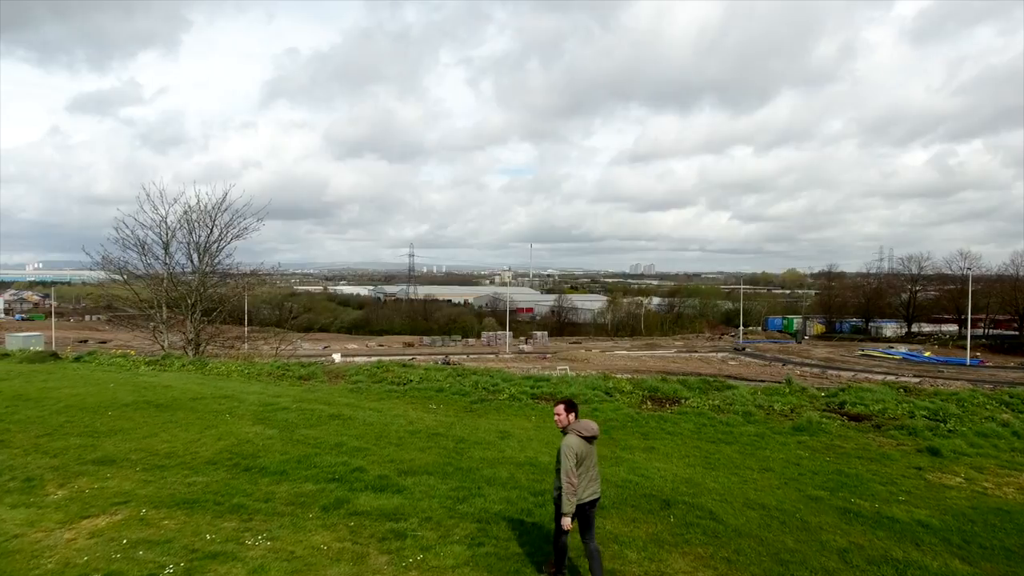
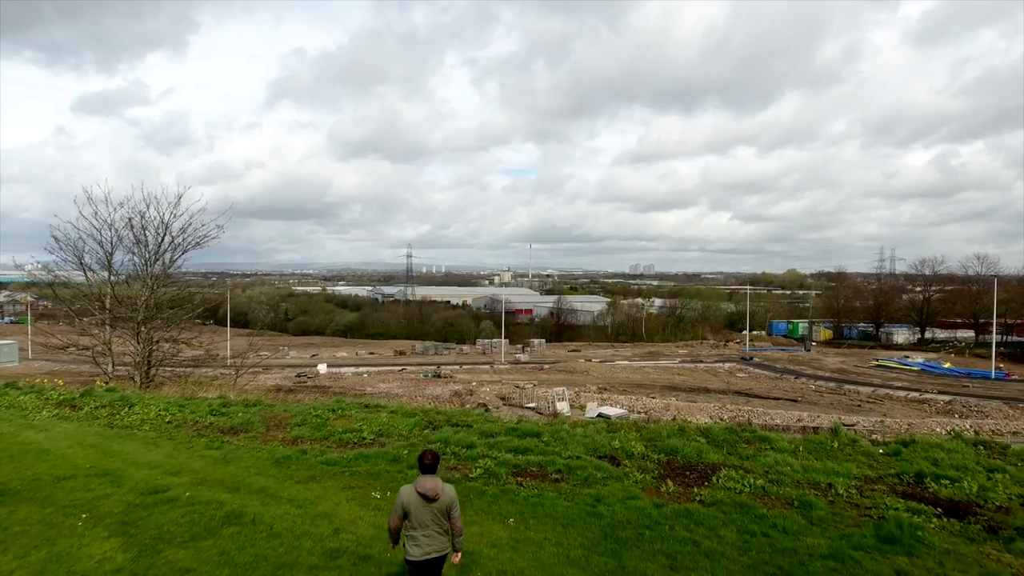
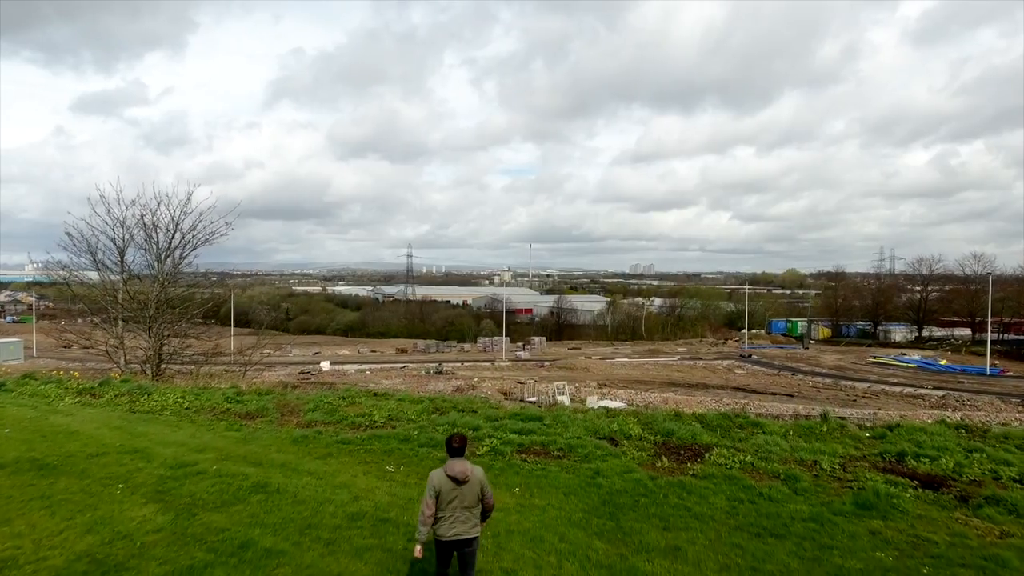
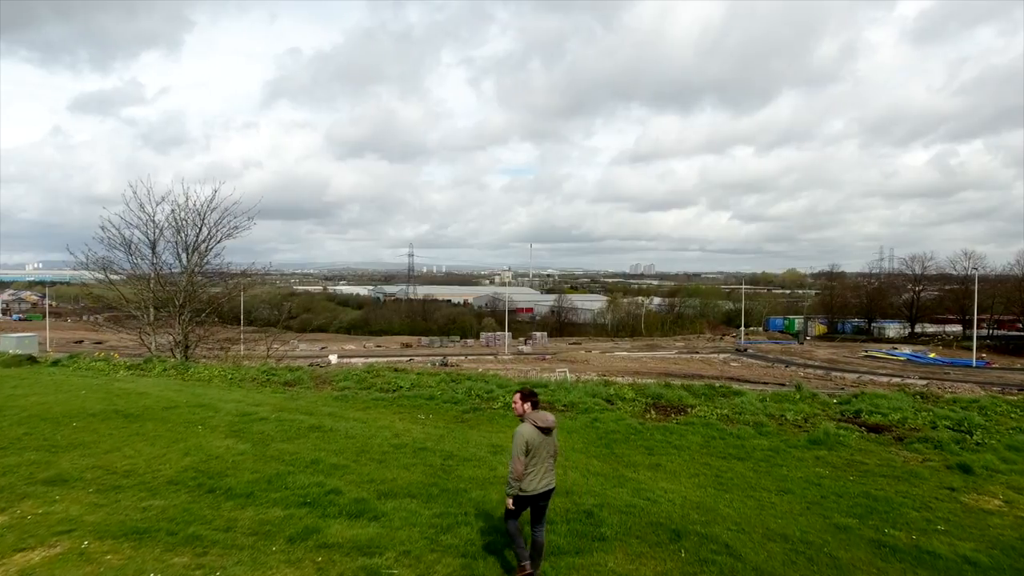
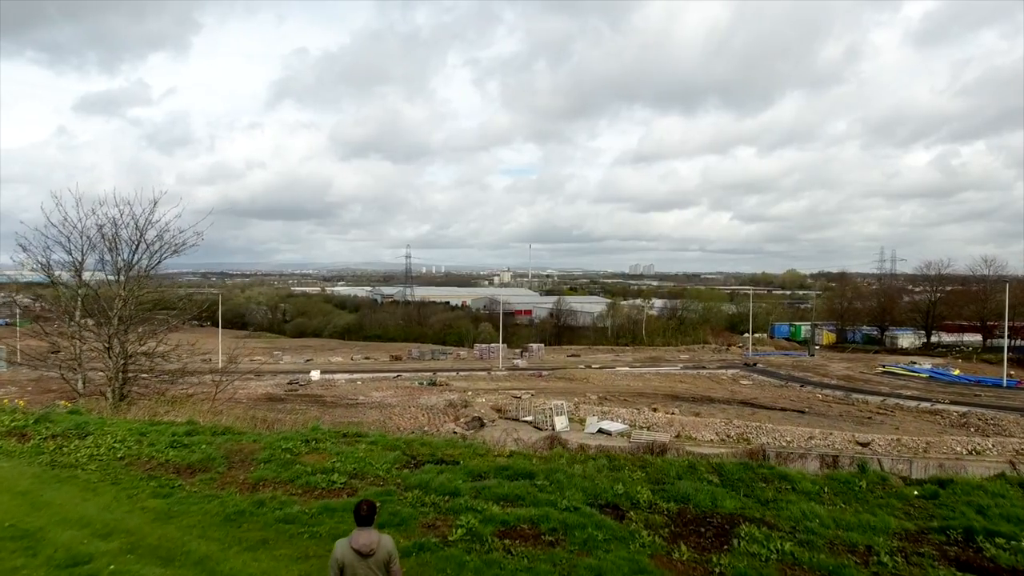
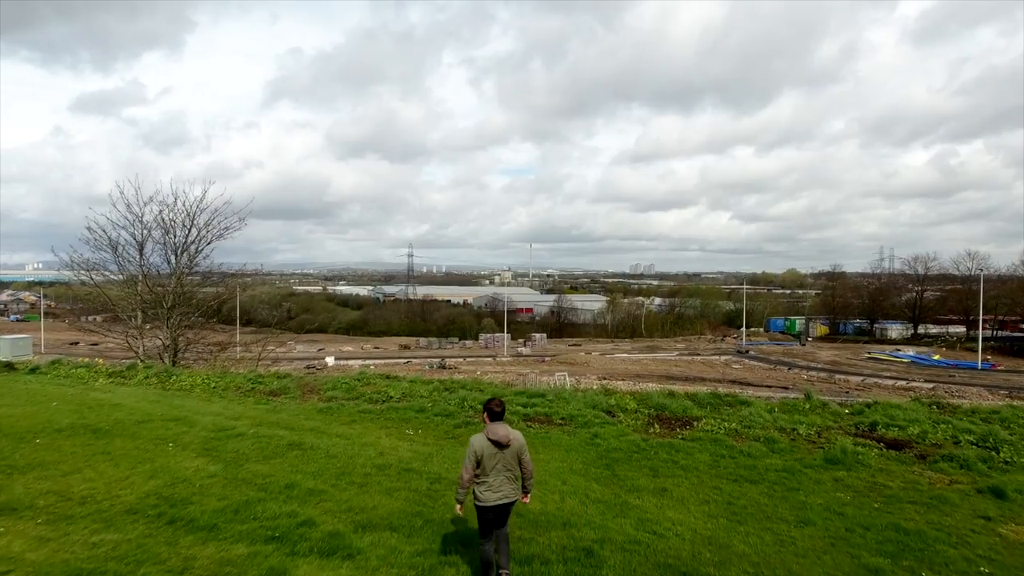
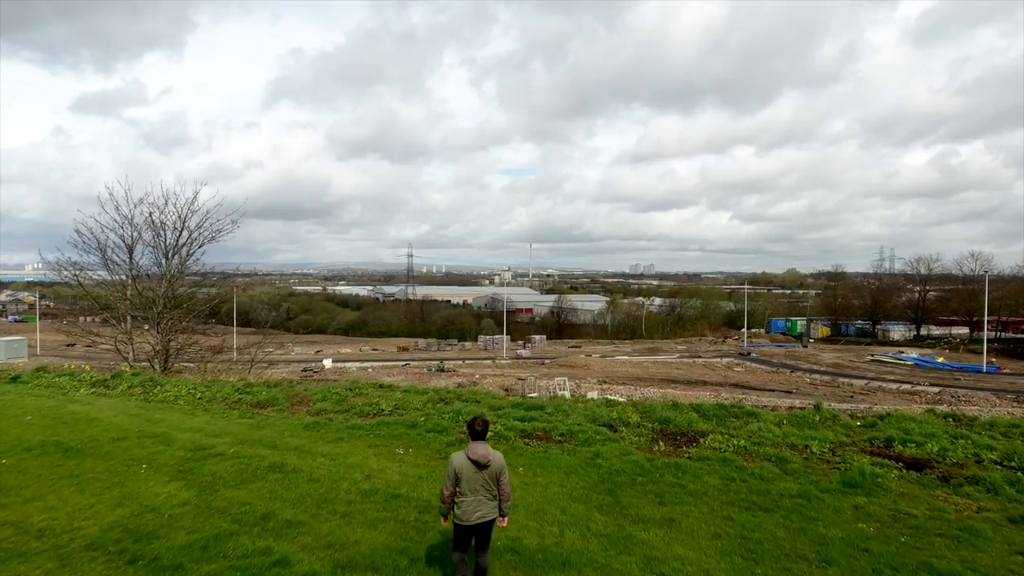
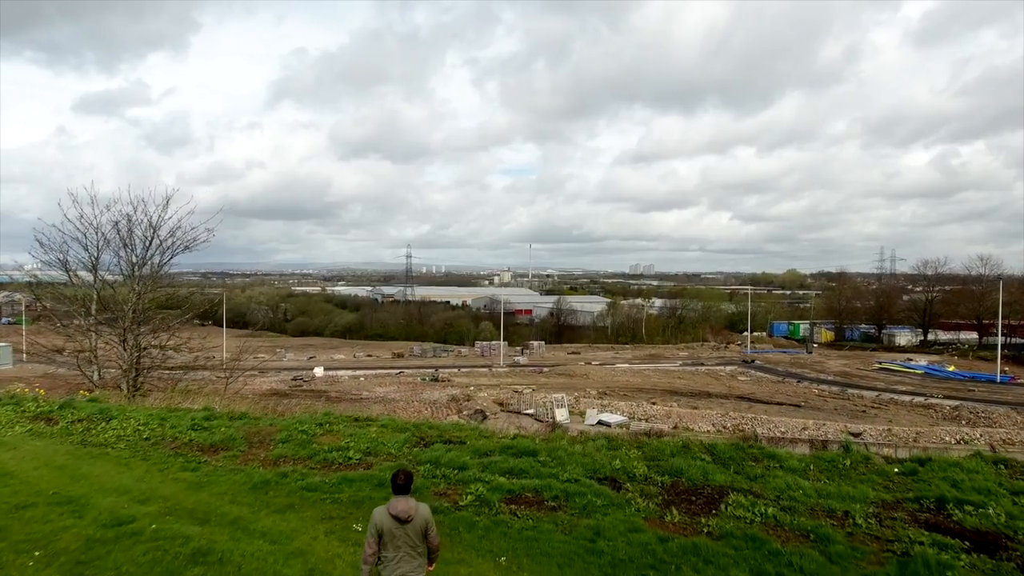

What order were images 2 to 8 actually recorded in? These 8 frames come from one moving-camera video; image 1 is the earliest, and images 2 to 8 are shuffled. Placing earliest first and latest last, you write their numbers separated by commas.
4, 6, 7, 3, 2, 8, 5
